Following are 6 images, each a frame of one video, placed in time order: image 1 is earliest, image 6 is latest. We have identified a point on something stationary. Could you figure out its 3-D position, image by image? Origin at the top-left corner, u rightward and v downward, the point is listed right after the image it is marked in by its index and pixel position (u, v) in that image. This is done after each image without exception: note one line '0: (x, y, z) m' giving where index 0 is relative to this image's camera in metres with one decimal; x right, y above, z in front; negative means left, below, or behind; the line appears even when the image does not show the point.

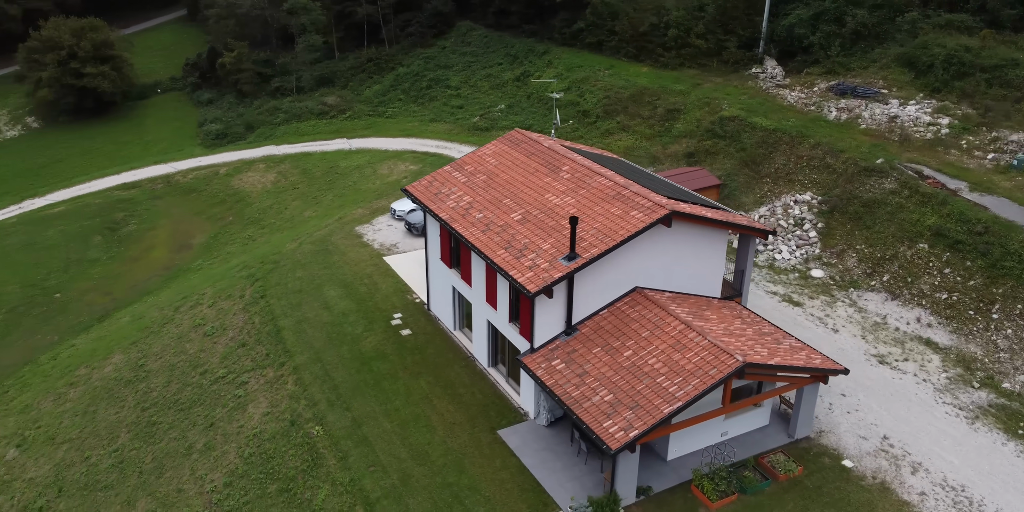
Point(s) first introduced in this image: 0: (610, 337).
0: (+2.1, -1.8, +17.7) m
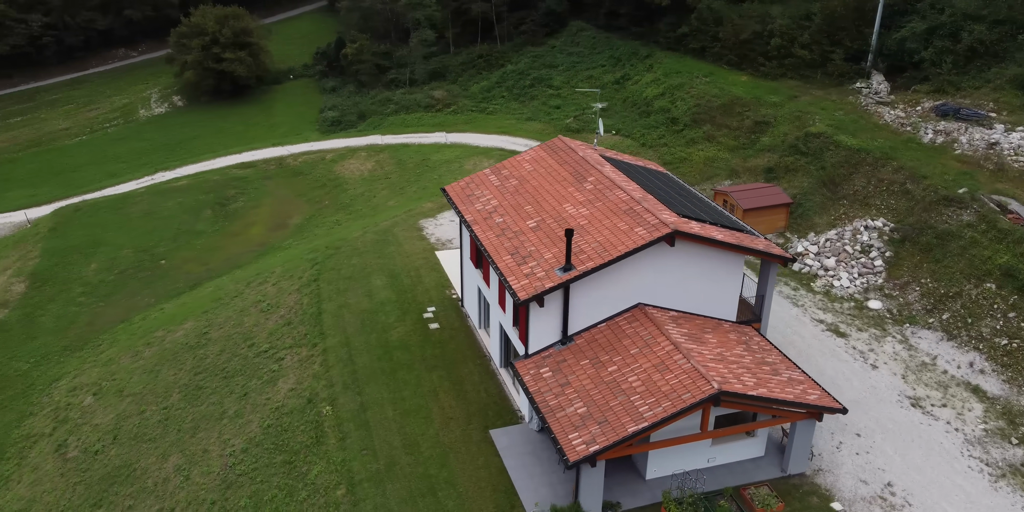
0: (+1.9, -2.1, +17.9) m
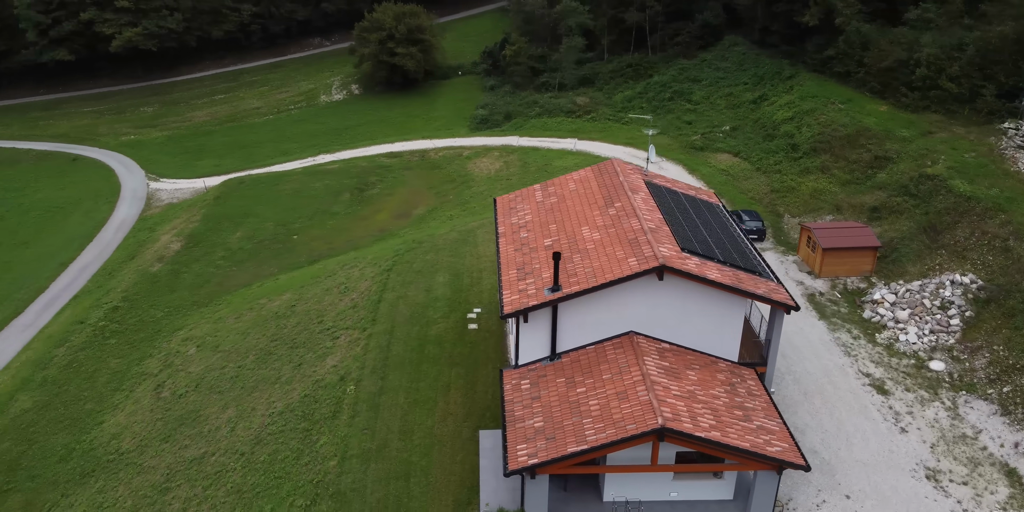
0: (+1.5, -2.6, +18.6) m
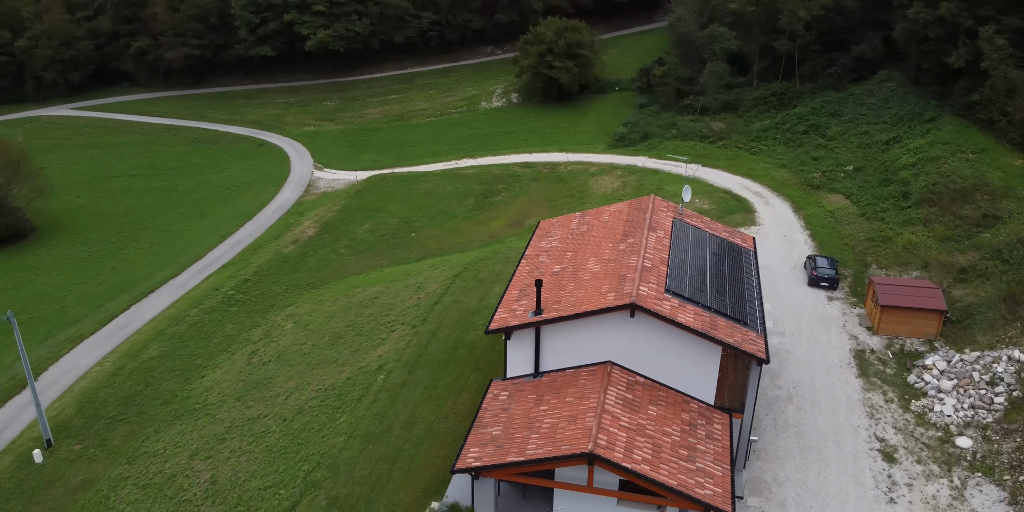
0: (+0.9, -3.3, +20.2) m
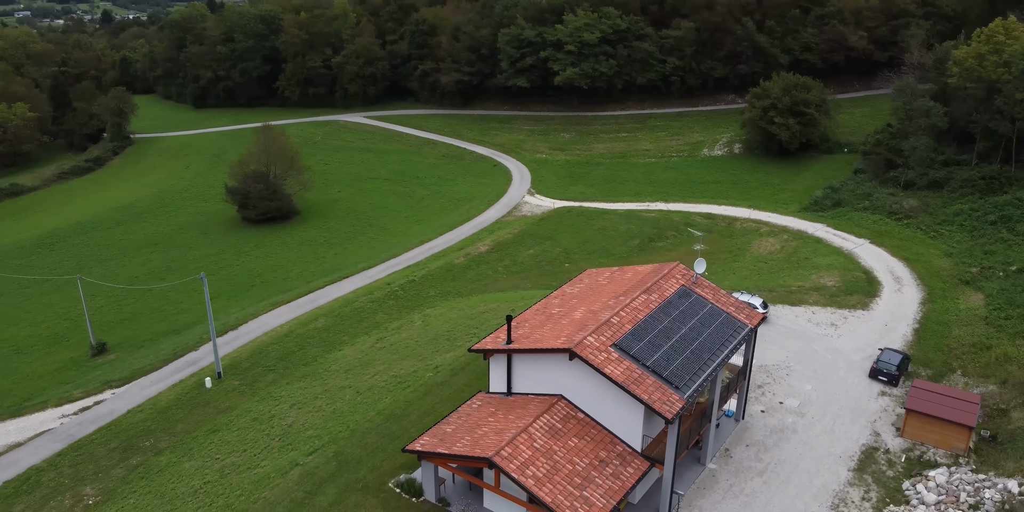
0: (-0.2, -4.5, +24.4) m
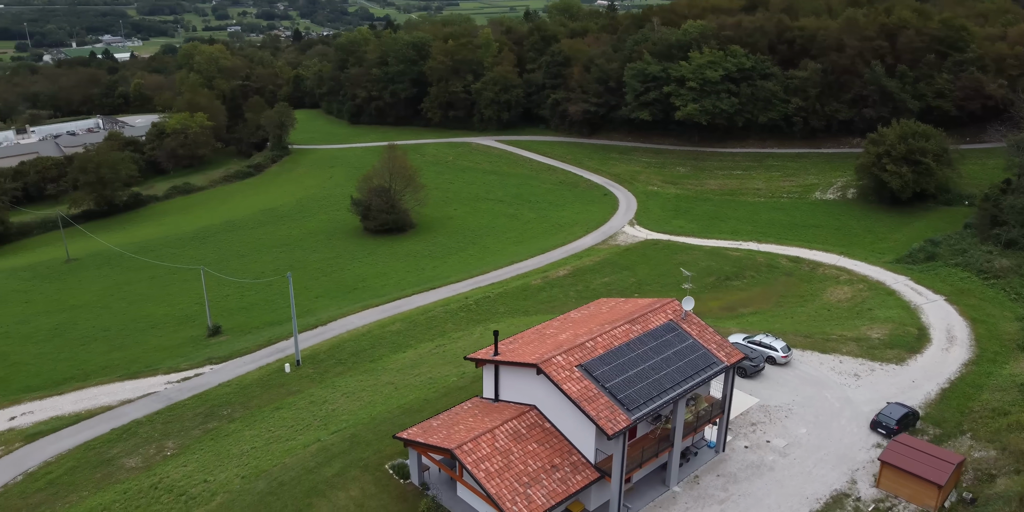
0: (-0.9, -5.3, +27.8) m
